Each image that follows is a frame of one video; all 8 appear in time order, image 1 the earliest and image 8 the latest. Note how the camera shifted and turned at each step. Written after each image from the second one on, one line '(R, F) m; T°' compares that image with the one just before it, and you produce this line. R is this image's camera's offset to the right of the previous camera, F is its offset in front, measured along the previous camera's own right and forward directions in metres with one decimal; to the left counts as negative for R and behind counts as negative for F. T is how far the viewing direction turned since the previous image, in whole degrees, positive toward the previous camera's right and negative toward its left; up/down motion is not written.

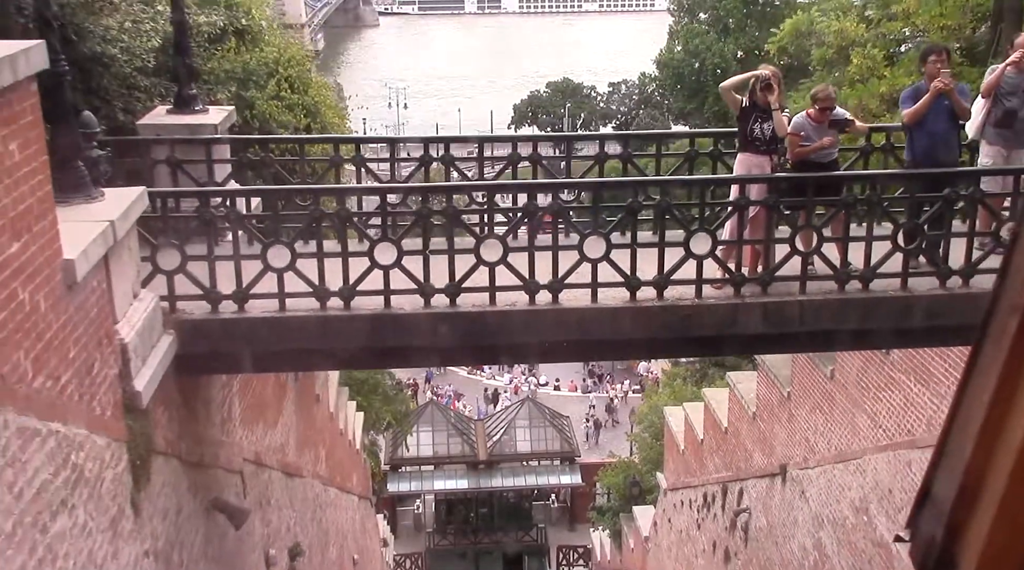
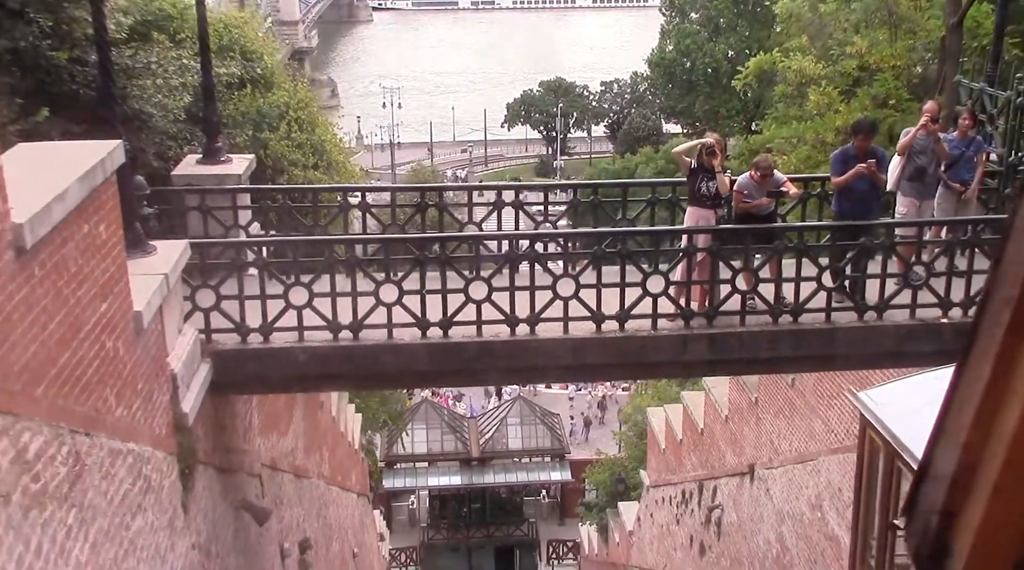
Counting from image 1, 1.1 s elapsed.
(+0.1, -0.9) m; 0°
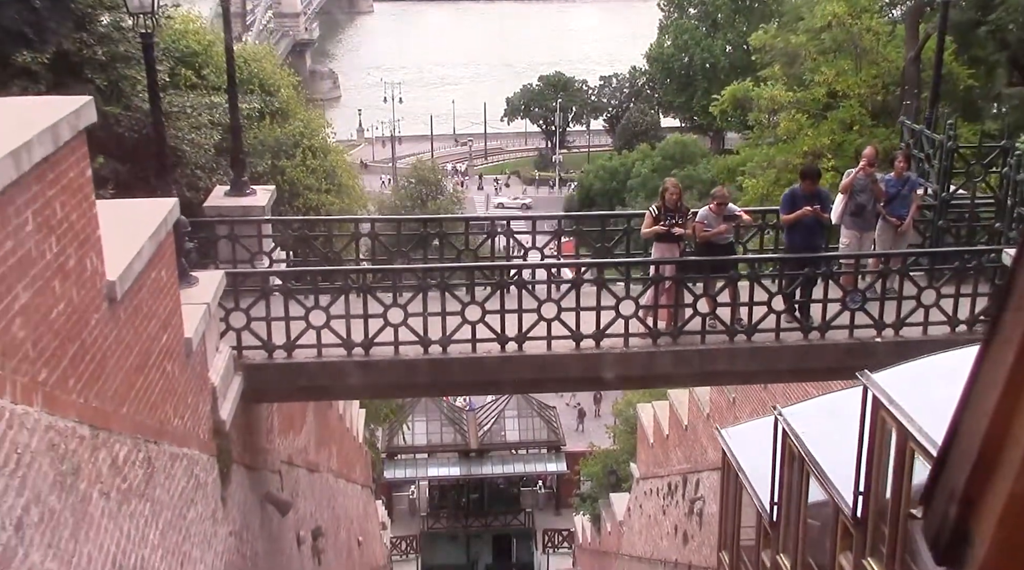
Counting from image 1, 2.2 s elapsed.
(+0.1, -0.8) m; 0°
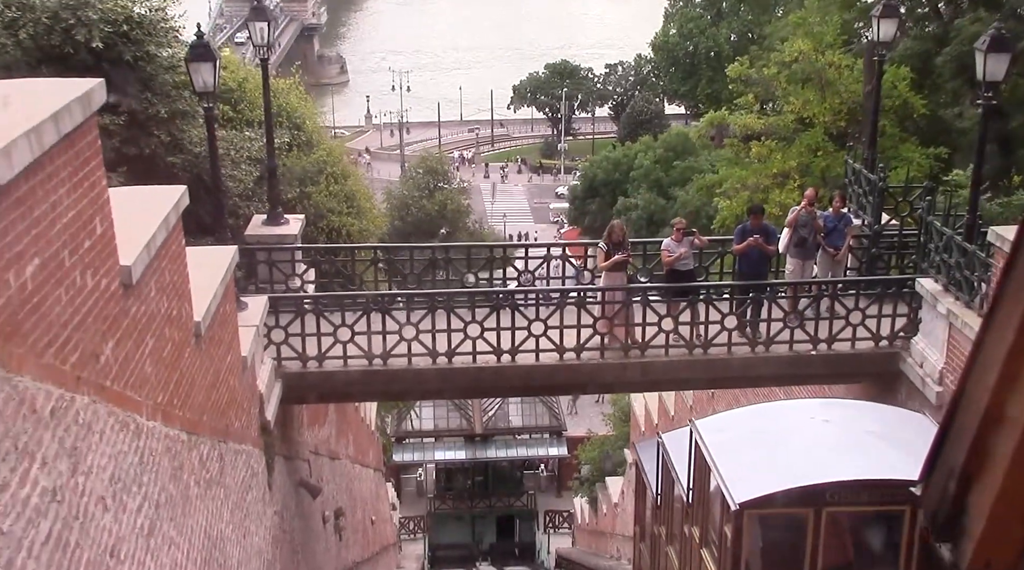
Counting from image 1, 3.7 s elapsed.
(+0.1, -1.2) m; 0°
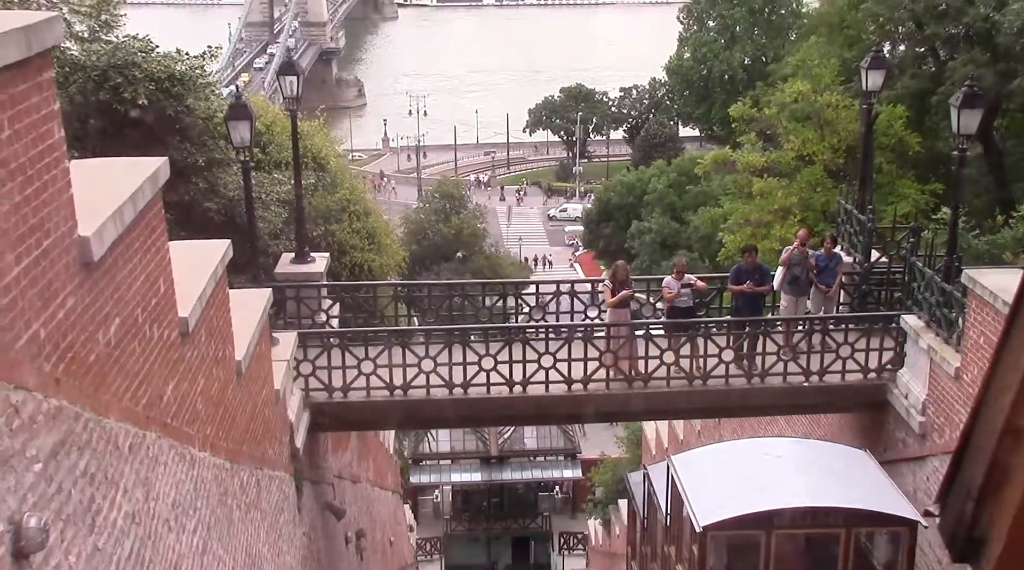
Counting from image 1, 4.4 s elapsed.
(0.0, -0.6) m; -1°
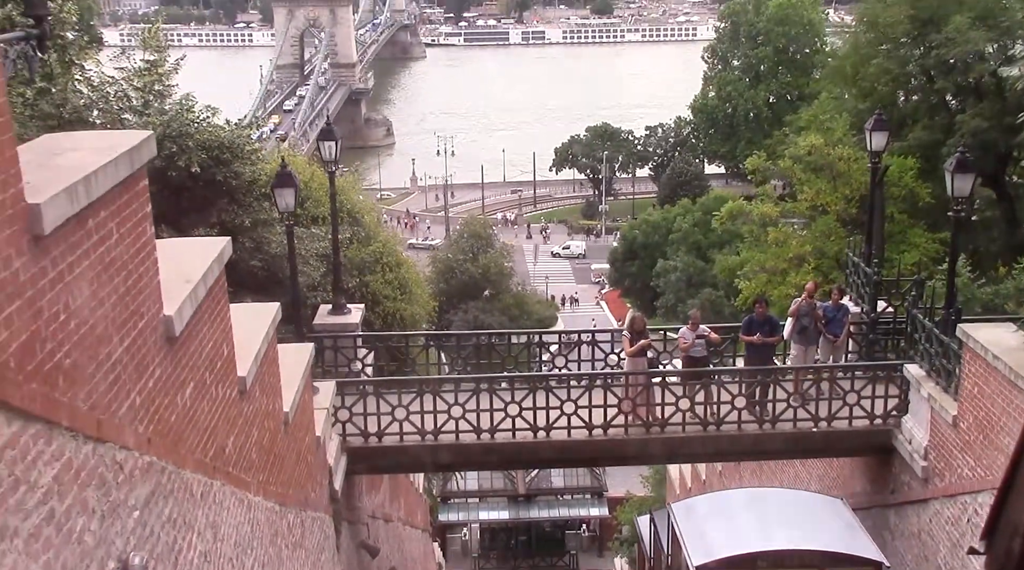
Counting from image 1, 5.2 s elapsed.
(0.0, -0.6) m; -1°
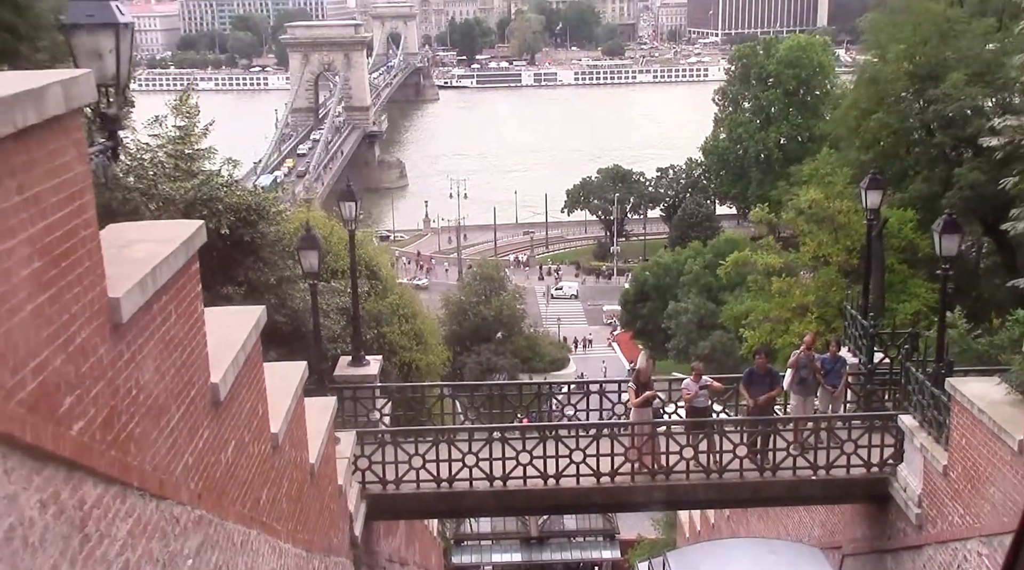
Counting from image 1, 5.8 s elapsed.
(0.0, -0.5) m; -1°
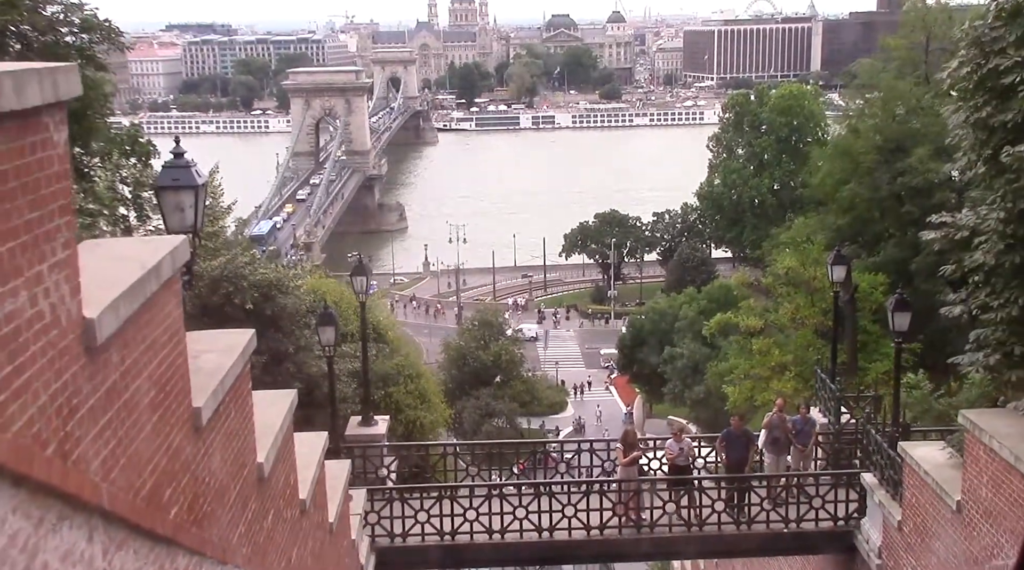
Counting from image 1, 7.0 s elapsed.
(0.0, -0.9) m; 0°
